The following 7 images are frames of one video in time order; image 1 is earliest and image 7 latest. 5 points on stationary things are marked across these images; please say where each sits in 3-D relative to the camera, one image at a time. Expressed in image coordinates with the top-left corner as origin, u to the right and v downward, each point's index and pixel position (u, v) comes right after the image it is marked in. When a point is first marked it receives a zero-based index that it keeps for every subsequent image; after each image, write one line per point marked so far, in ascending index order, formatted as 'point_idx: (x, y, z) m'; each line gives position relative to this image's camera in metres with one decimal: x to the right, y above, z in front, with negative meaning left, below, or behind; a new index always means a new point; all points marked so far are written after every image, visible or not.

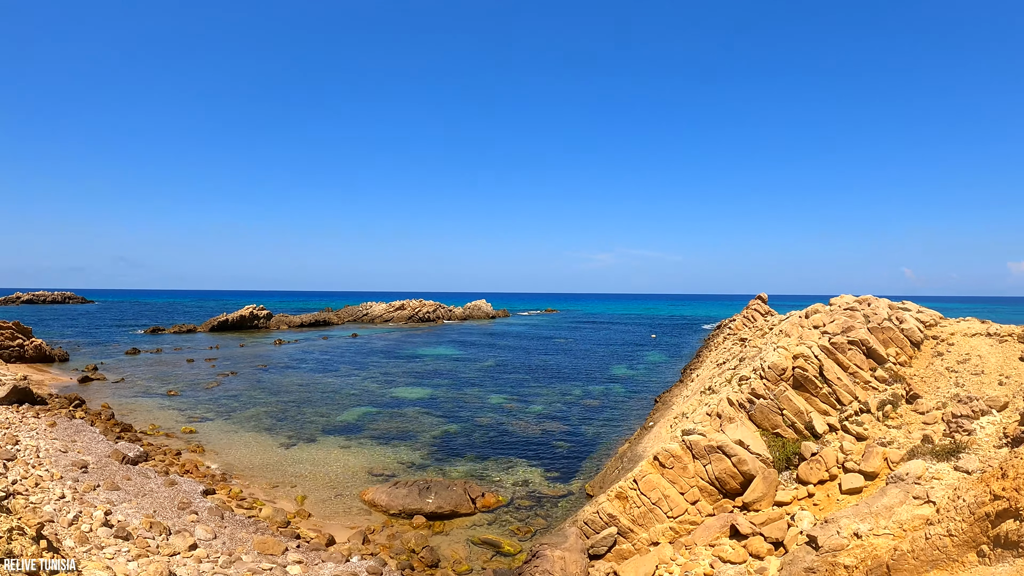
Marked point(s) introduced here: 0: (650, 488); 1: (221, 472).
0: (+3.7, -5.2, +12.6) m
1: (-10.7, -6.8, +18.4) m
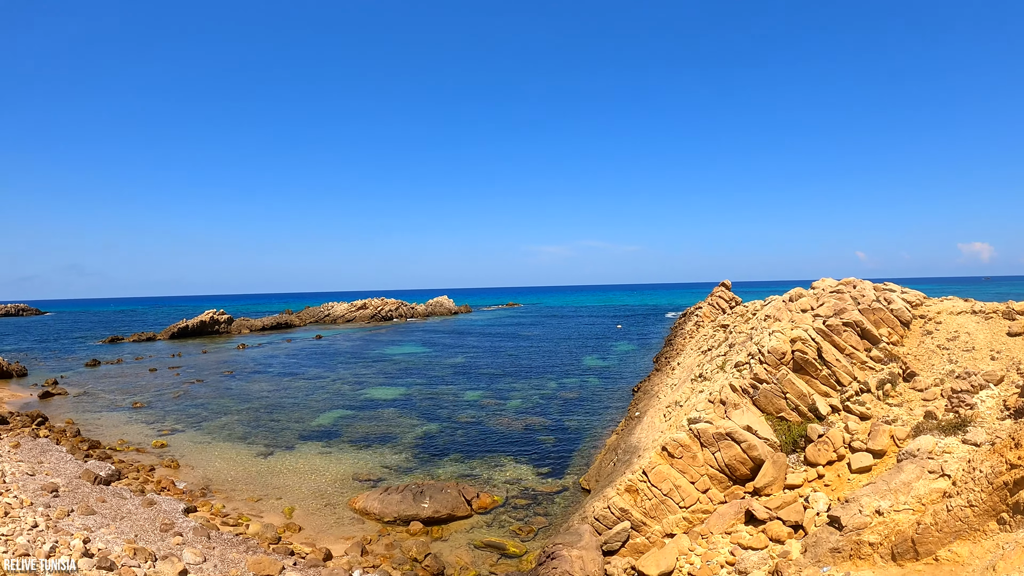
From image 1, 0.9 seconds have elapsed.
0: (+3.9, -4.9, +12.5) m
1: (-10.9, -6.9, +17.0) m
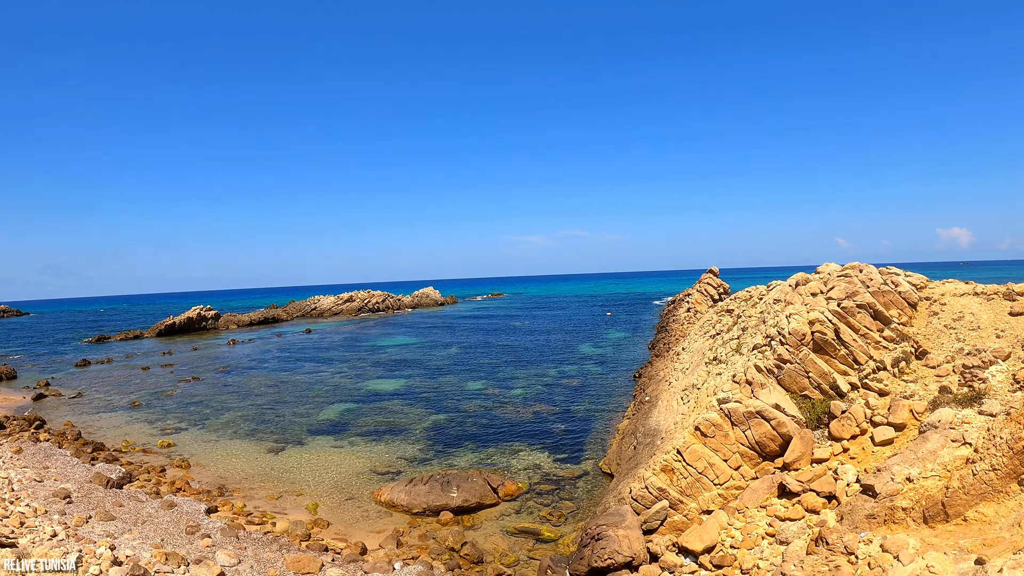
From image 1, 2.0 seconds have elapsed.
0: (+5.0, -4.5, +13.0) m
1: (-10.0, -6.7, +16.6) m
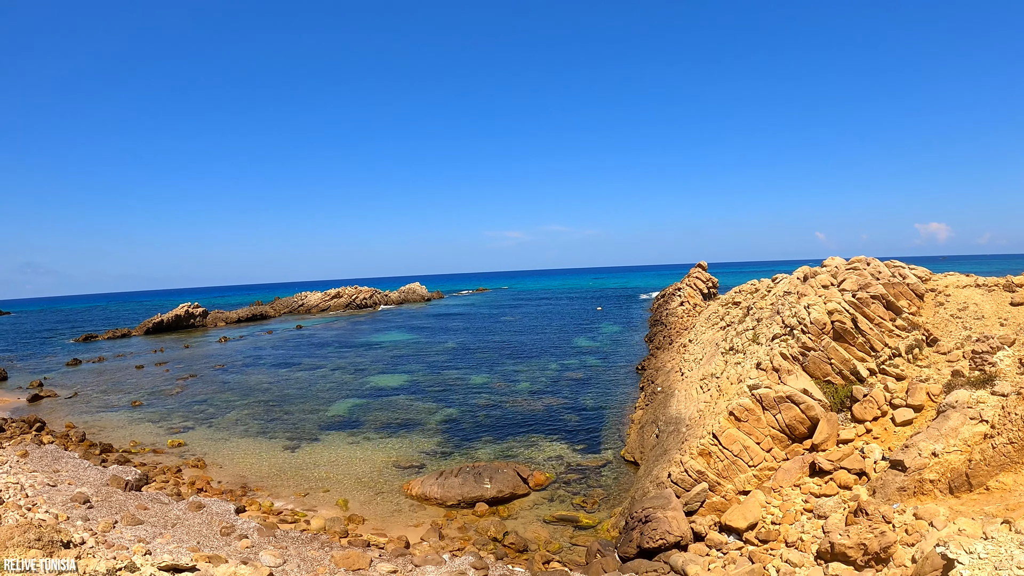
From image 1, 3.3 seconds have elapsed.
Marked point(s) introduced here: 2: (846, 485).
0: (+6.2, -4.3, +13.7) m
1: (-9.0, -6.5, +16.1) m
2: (+8.1, -4.7, +11.7) m
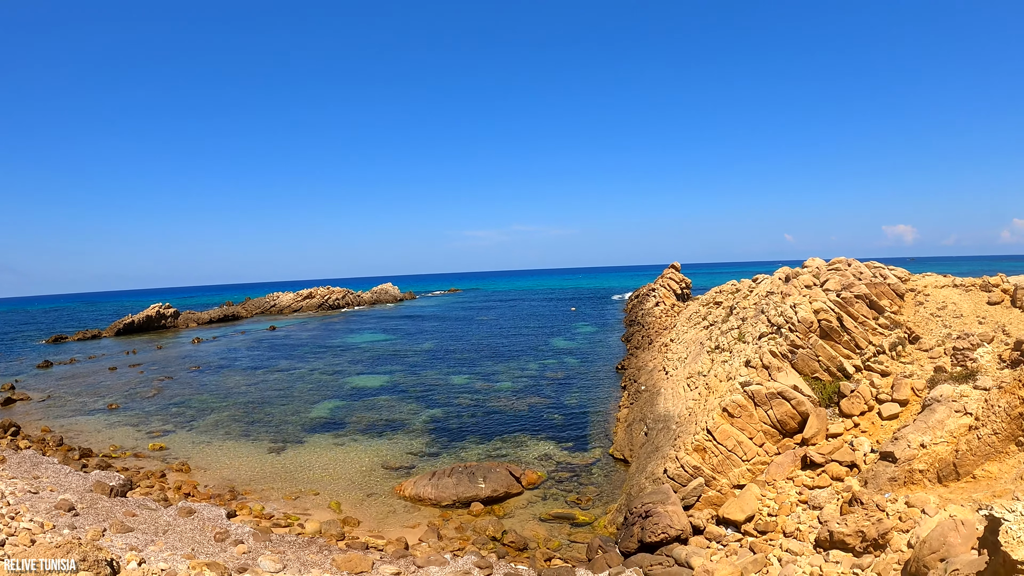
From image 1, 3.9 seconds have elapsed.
0: (+6.2, -4.3, +14.1) m
1: (-9.2, -6.5, +15.6) m
2: (+8.2, -4.7, +12.2) m
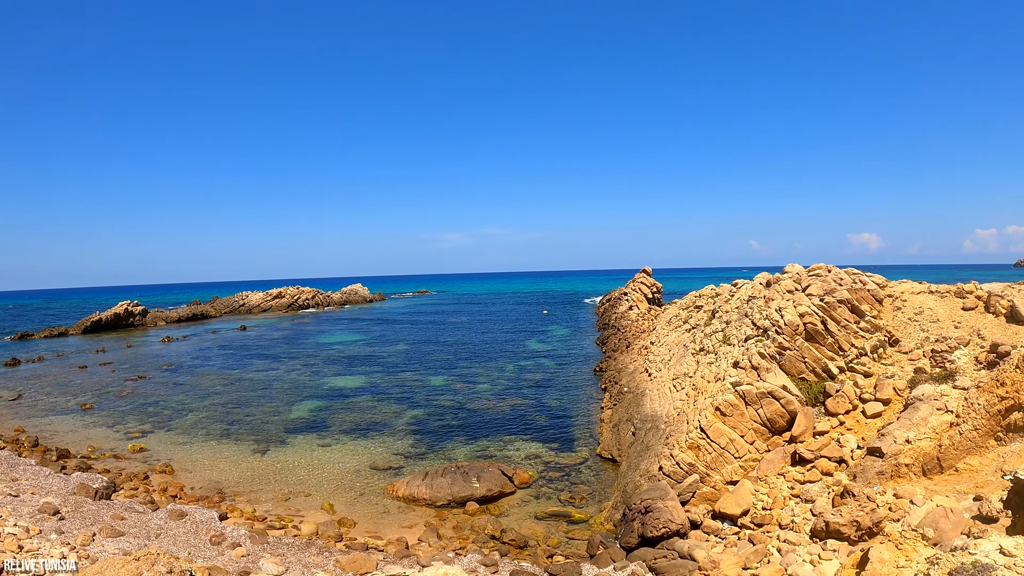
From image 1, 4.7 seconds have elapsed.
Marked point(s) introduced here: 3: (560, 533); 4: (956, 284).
0: (+6.2, -4.4, +14.6) m
1: (-9.2, -6.3, +15.1) m
2: (+8.3, -4.8, +12.9) m
3: (+1.4, -7.1, +14.3) m
4: (+14.9, +0.1, +16.7) m
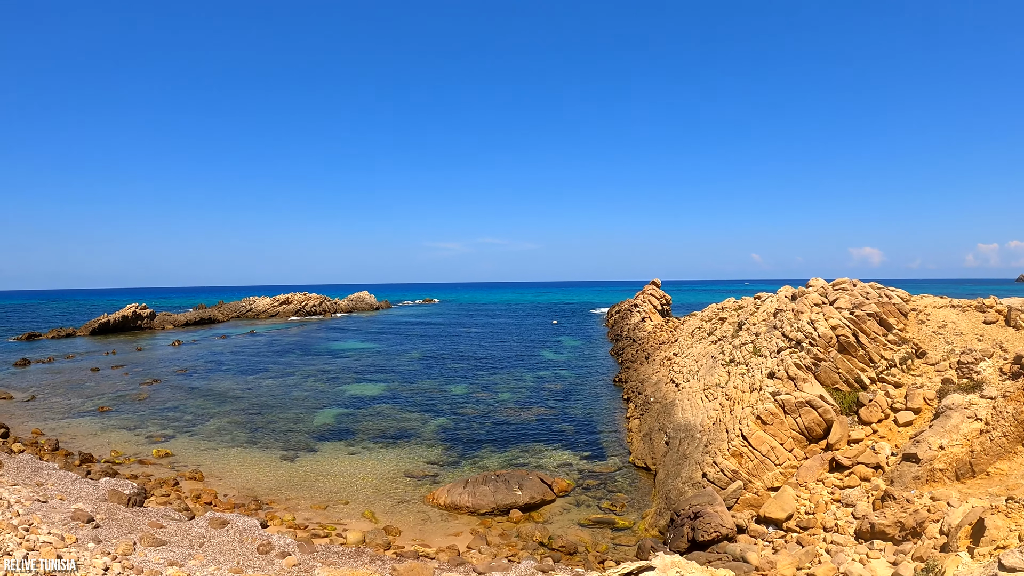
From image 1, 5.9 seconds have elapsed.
0: (+7.6, -4.7, +15.0) m
1: (-7.9, -6.4, +14.7) m
2: (+9.8, -5.2, +13.4) m
3: (+2.8, -7.4, +14.3) m
4: (+16.2, -0.4, +17.6) m
